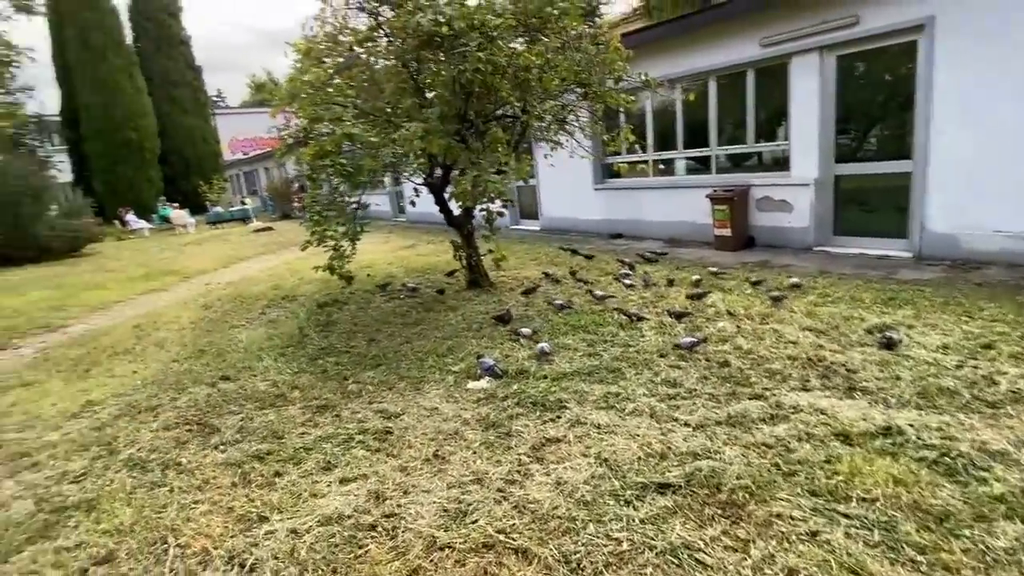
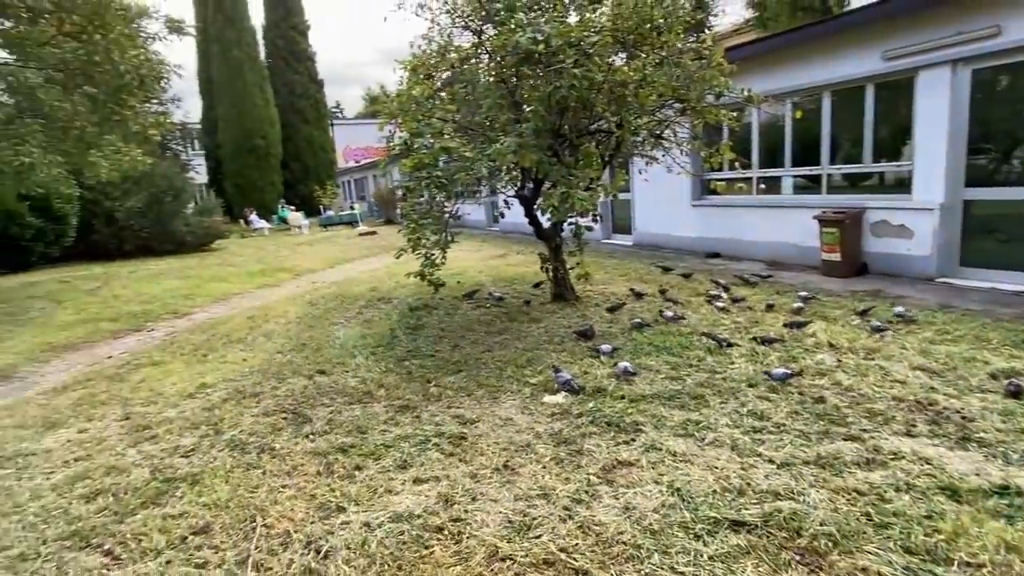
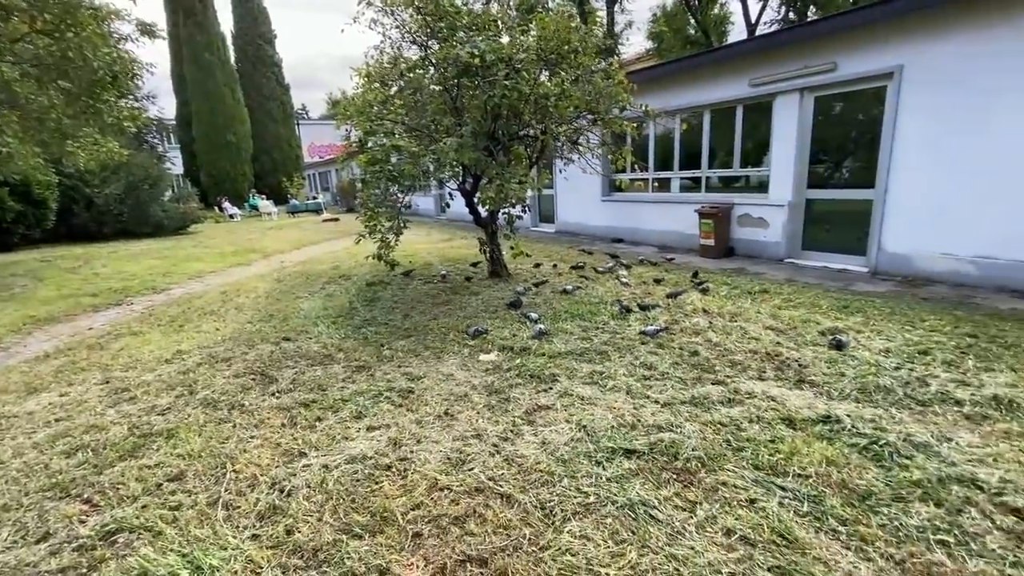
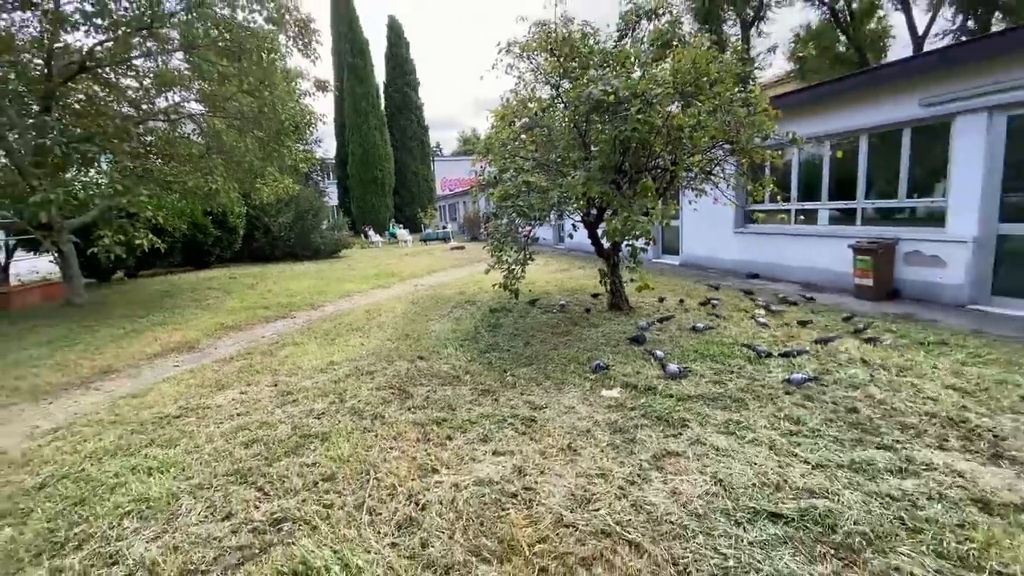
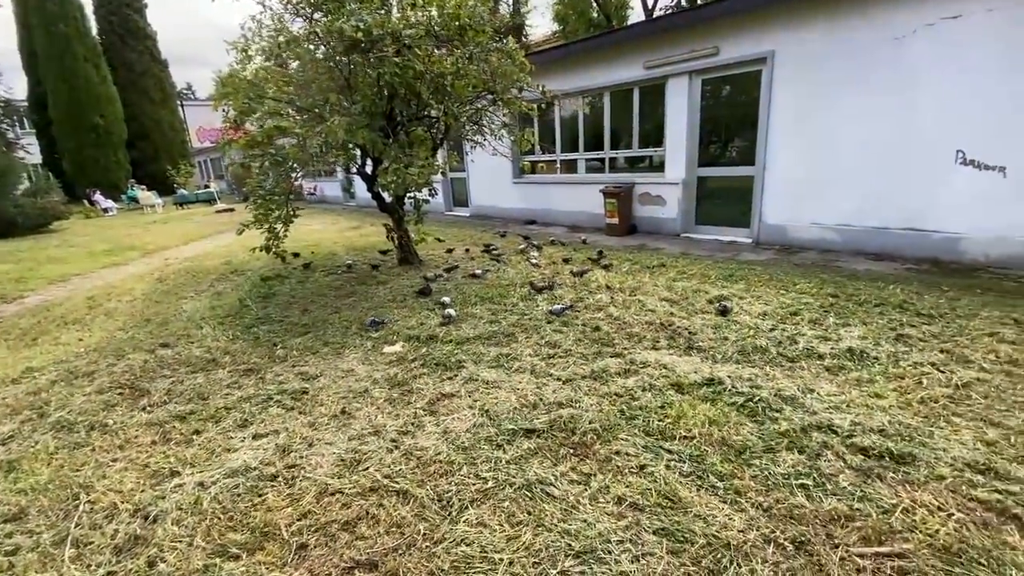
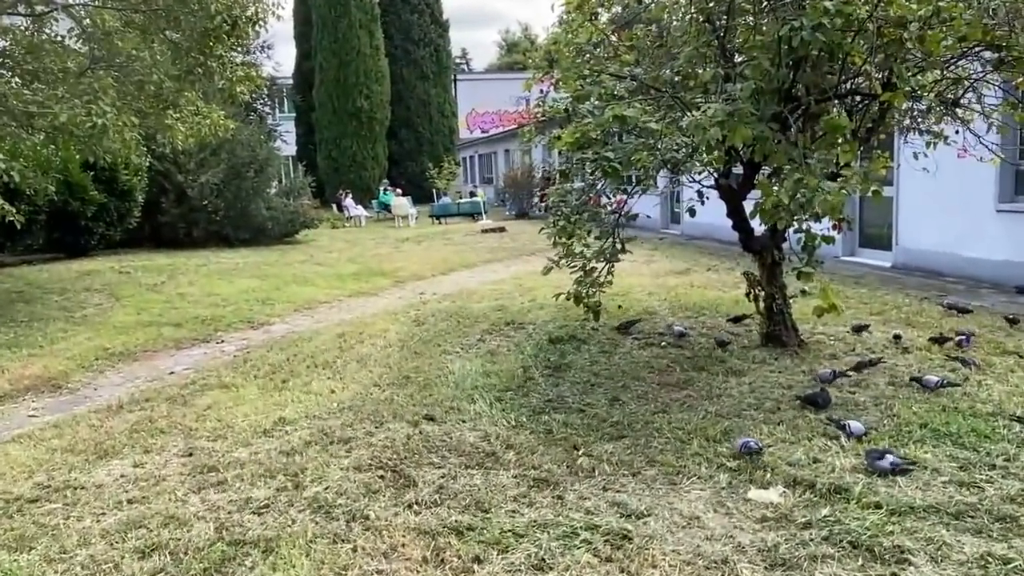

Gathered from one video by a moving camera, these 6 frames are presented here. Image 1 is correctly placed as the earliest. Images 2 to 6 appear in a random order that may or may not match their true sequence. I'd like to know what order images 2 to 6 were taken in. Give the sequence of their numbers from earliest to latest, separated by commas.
2, 6, 4, 3, 5
